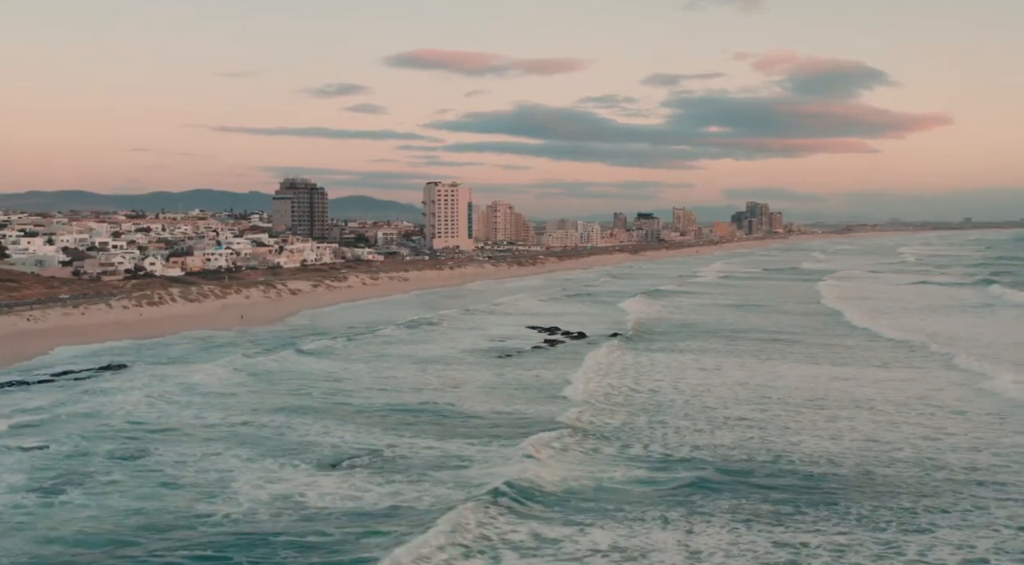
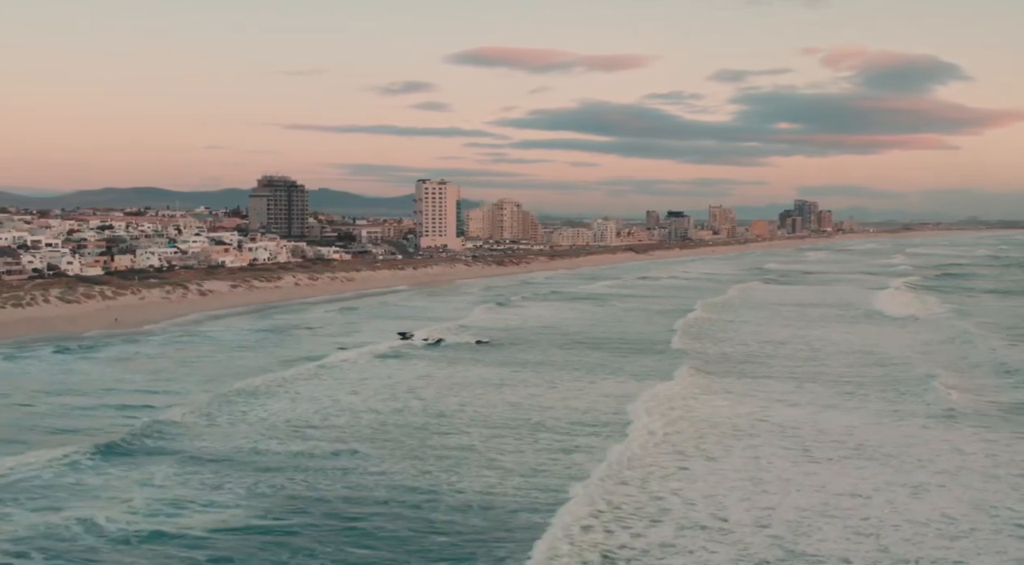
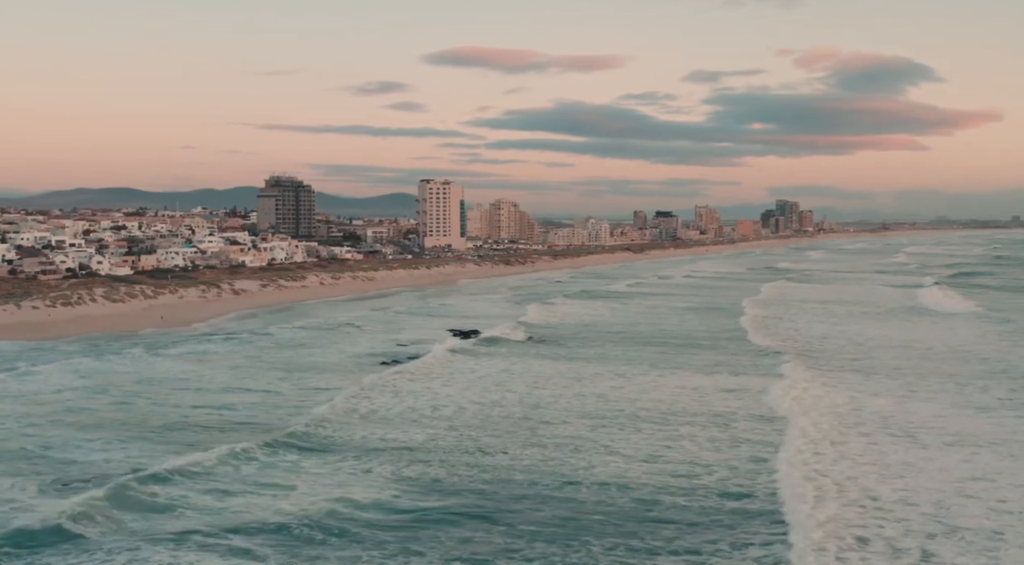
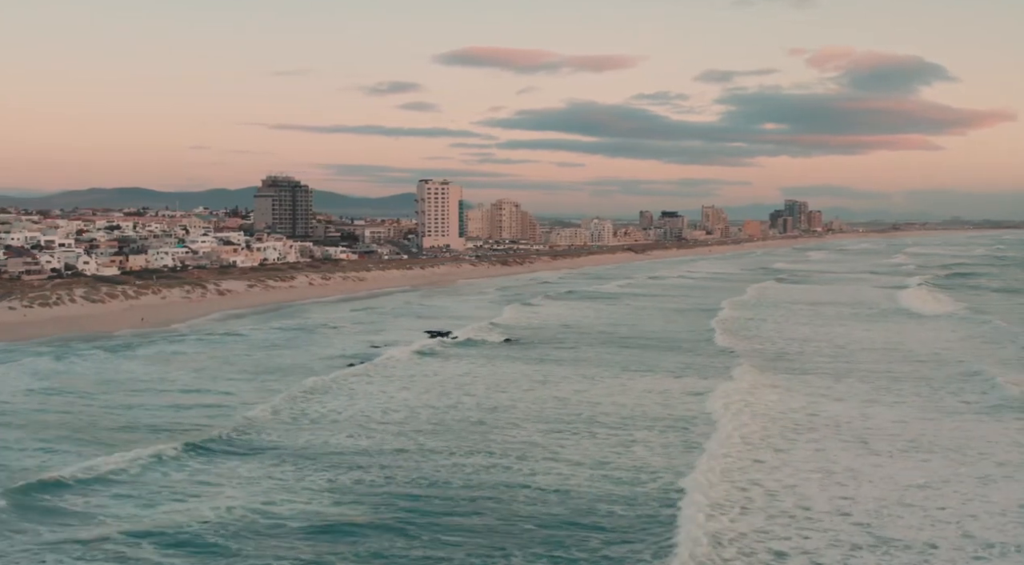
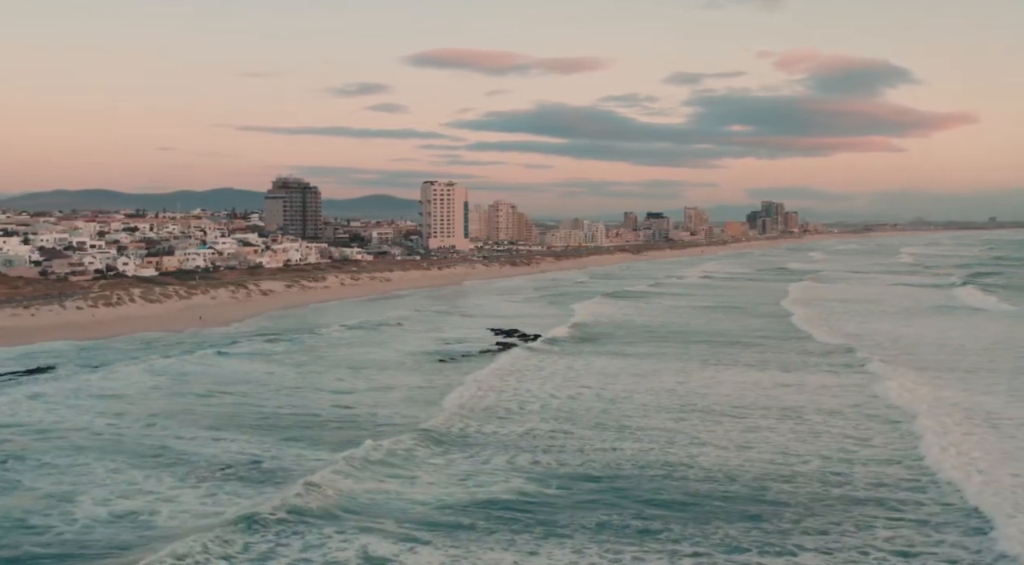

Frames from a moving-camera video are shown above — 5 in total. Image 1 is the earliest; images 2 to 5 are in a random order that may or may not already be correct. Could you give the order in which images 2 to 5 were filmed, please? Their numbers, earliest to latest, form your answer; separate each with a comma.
5, 3, 4, 2
